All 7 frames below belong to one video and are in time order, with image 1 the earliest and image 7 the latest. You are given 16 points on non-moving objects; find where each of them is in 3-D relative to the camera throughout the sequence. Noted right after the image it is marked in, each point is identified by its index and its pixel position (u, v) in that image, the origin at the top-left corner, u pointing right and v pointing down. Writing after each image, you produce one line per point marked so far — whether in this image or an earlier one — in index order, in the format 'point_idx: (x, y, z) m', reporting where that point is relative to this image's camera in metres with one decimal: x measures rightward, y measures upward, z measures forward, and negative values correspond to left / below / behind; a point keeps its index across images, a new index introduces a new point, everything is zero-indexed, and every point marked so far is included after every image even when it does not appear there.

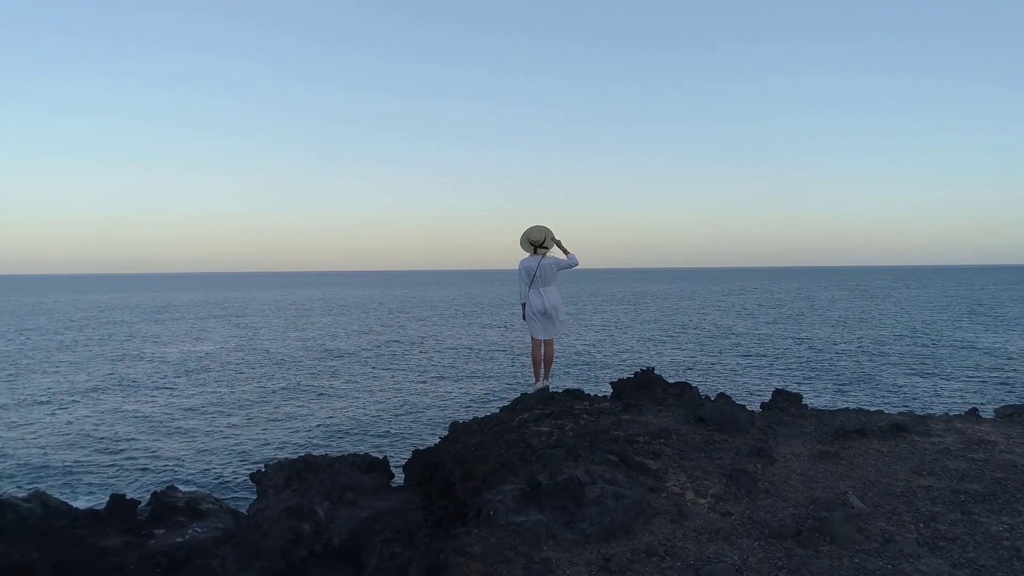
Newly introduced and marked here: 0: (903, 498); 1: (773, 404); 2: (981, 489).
0: (+3.6, -1.9, +5.9) m
1: (+4.1, -1.8, +9.9) m
2: (+4.7, -2.0, +6.3) m
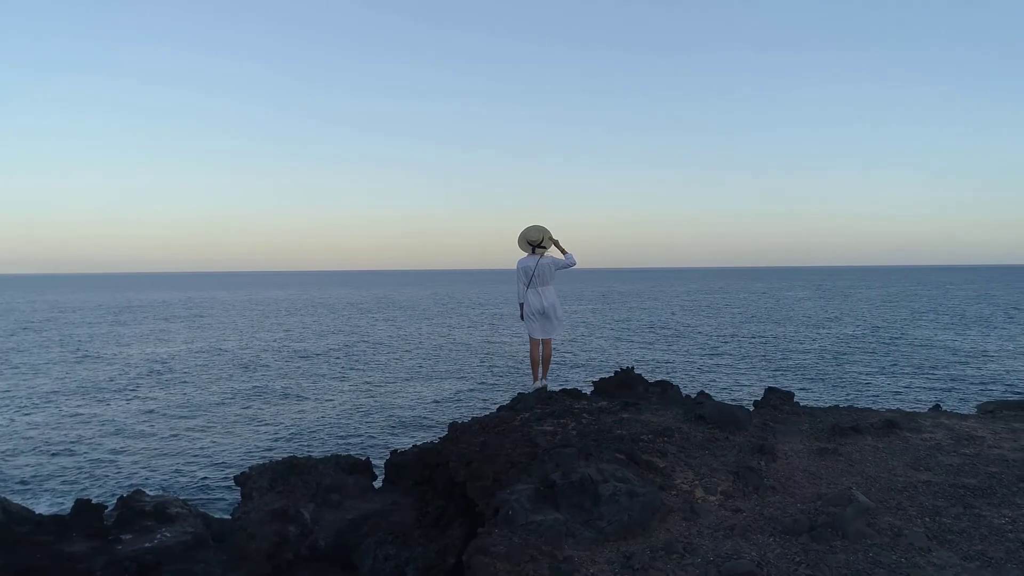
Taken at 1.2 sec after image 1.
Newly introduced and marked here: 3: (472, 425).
0: (+3.7, -1.9, +6.0) m
1: (+4.0, -1.8, +10.1) m
2: (+4.7, -2.0, +6.4) m
3: (-0.5, -1.7, +8.1) m
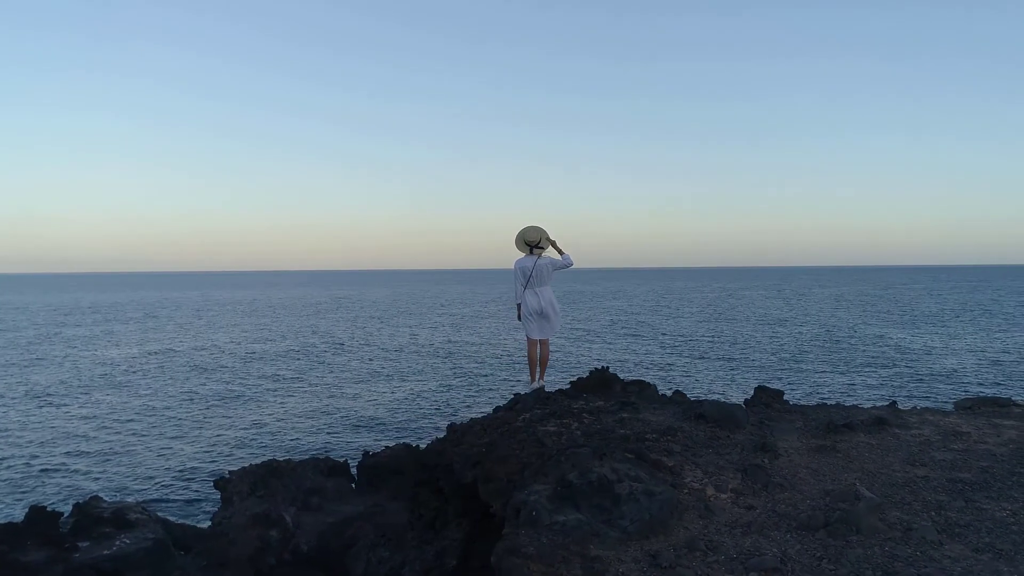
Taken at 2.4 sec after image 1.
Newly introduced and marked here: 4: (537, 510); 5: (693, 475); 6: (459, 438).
0: (+3.9, -1.9, +6.2) m
1: (+4.0, -1.8, +10.2) m
2: (+4.8, -2.0, +6.6) m
3: (-0.5, -1.8, +8.1) m
4: (+0.2, -1.7, +4.9) m
5: (+1.8, -1.8, +6.2) m
6: (-0.7, -1.9, +8.1) m
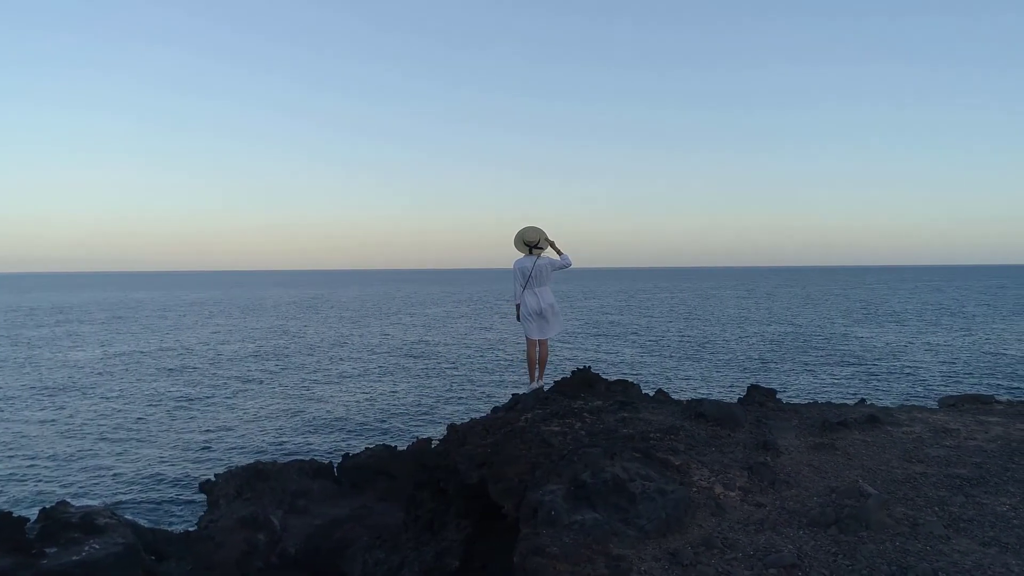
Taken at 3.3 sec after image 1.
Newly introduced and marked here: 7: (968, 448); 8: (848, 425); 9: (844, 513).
0: (+3.9, -1.9, +6.3) m
1: (+3.9, -1.8, +10.4) m
2: (+4.9, -2.0, +6.8) m
3: (-0.5, -1.8, +8.1) m
4: (+0.3, -1.7, +4.9) m
5: (+1.9, -1.8, +6.2) m
6: (-0.6, -1.9, +8.1) m
7: (+5.8, -2.0, +8.1) m
8: (+4.6, -1.9, +8.7) m
9: (+2.7, -1.9, +5.2) m
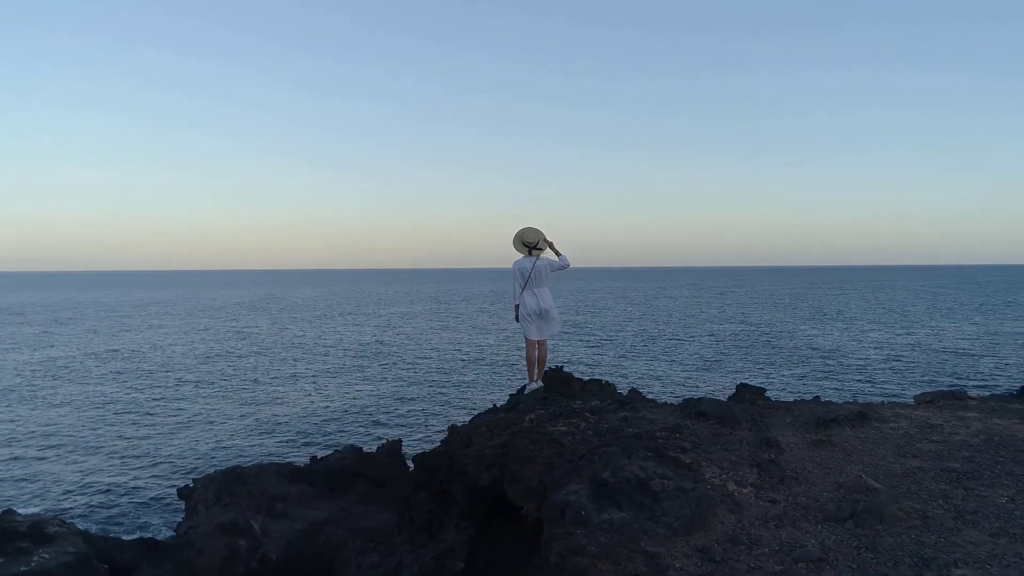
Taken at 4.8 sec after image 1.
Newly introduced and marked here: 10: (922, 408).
0: (+4.1, -2.0, +6.5) m
1: (+3.9, -1.8, +10.6) m
2: (+5.0, -2.0, +7.1) m
3: (-0.4, -1.8, +8.1) m
4: (+0.6, -1.7, +4.9) m
5: (+2.0, -1.8, +6.4) m
6: (-0.6, -1.9, +8.0) m
7: (+5.9, -2.0, +8.4) m
8: (+4.6, -1.9, +8.9) m
9: (+2.9, -1.9, +5.4) m
10: (+7.3, -2.1, +11.2) m
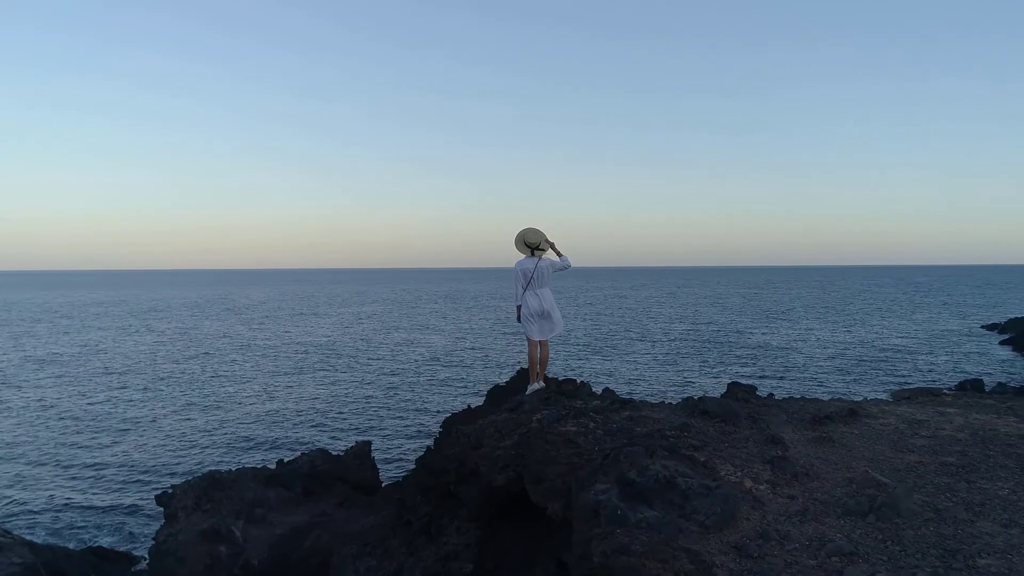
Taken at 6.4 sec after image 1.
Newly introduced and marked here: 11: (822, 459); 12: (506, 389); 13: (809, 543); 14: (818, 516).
0: (+4.3, -2.0, +6.8) m
1: (+3.8, -1.8, +10.8) m
2: (+5.2, -2.0, +7.3) m
3: (-0.3, -1.8, +8.1) m
4: (+0.8, -1.7, +5.0) m
5: (+2.2, -1.9, +6.5) m
6: (-0.5, -1.9, +8.0) m
7: (+5.9, -2.1, +8.7) m
8: (+4.7, -1.9, +9.2) m
9: (+3.2, -1.9, +5.6) m
10: (+7.2, -2.1, +11.6) m
11: (+3.5, -1.9, +7.1) m
12: (-0.1, -1.8, +11.5) m
13: (+2.3, -2.0, +4.8) m
14: (+2.6, -1.9, +5.4) m
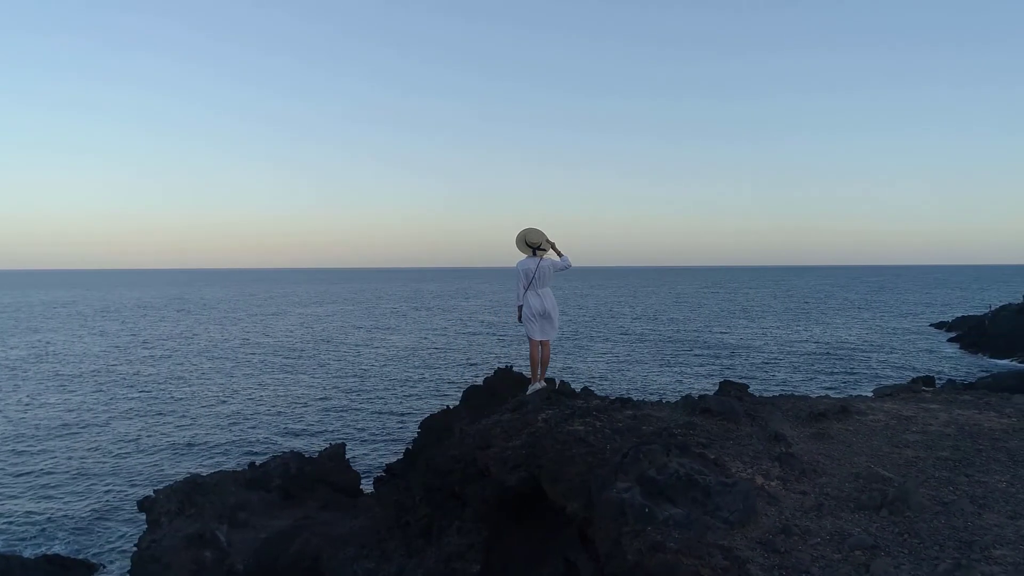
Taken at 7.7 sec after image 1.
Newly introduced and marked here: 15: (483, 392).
0: (+4.4, -2.0, +7.0) m
1: (+3.8, -1.8, +11.0) m
2: (+5.3, -2.0, +7.6) m
3: (-0.2, -1.8, +8.1) m
4: (+1.0, -1.7, +5.0) m
5: (+2.4, -1.9, +6.6) m
6: (-0.4, -2.0, +8.0) m
7: (+6.0, -2.1, +9.0) m
8: (+4.7, -1.9, +9.4) m
9: (+3.4, -1.9, +5.7) m
10: (+7.1, -2.1, +11.9) m
11: (+3.6, -1.9, +7.3) m
12: (-0.2, -1.8, +11.6) m
13: (+2.5, -2.0, +5.0) m
14: (+2.8, -2.0, +5.5) m
15: (-0.5, -1.9, +11.6) m
